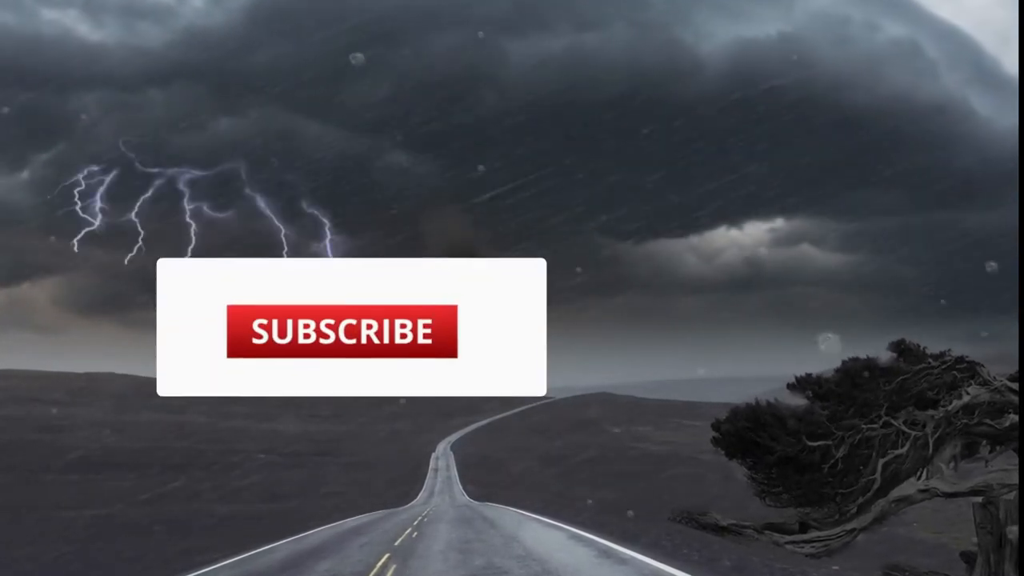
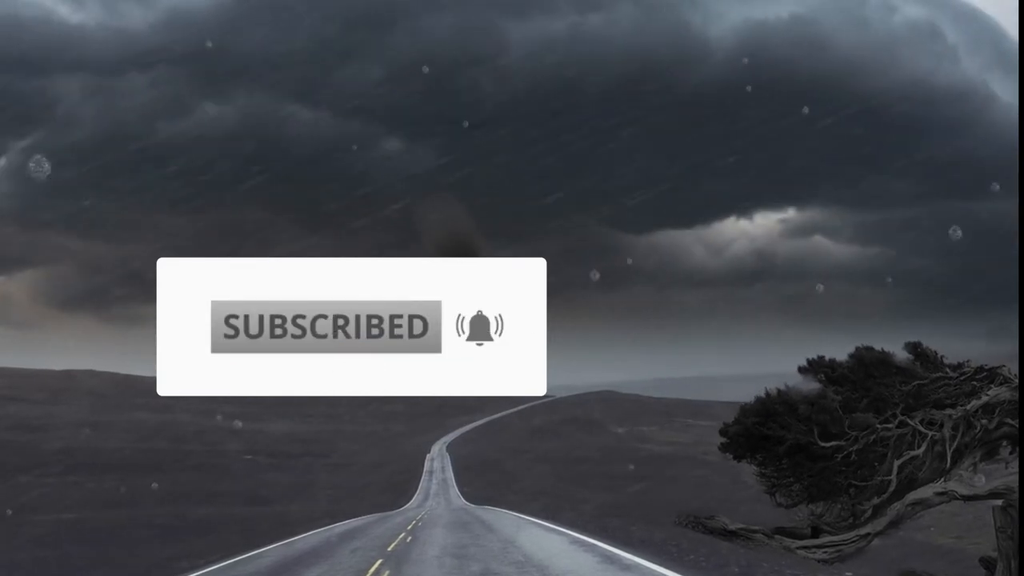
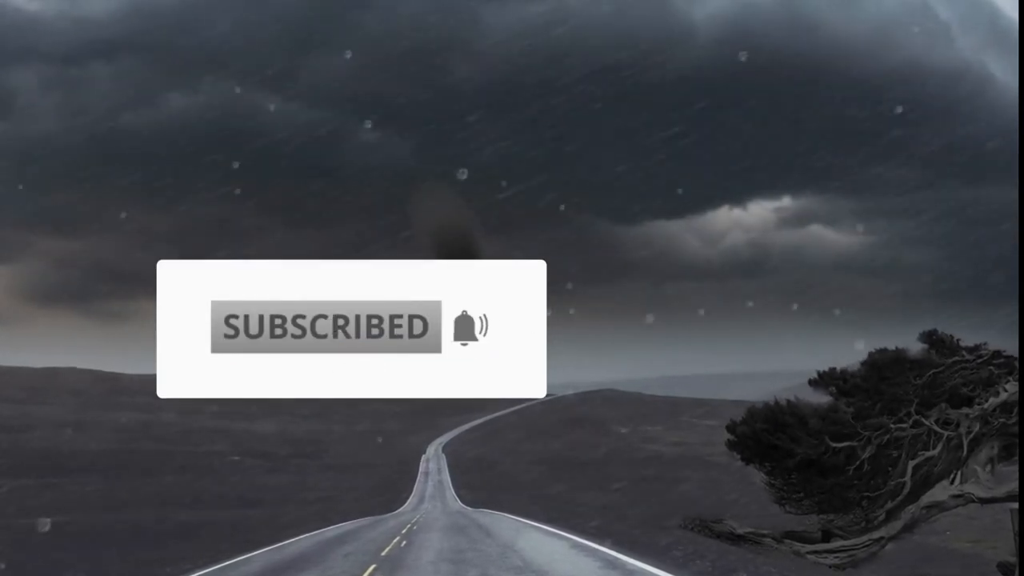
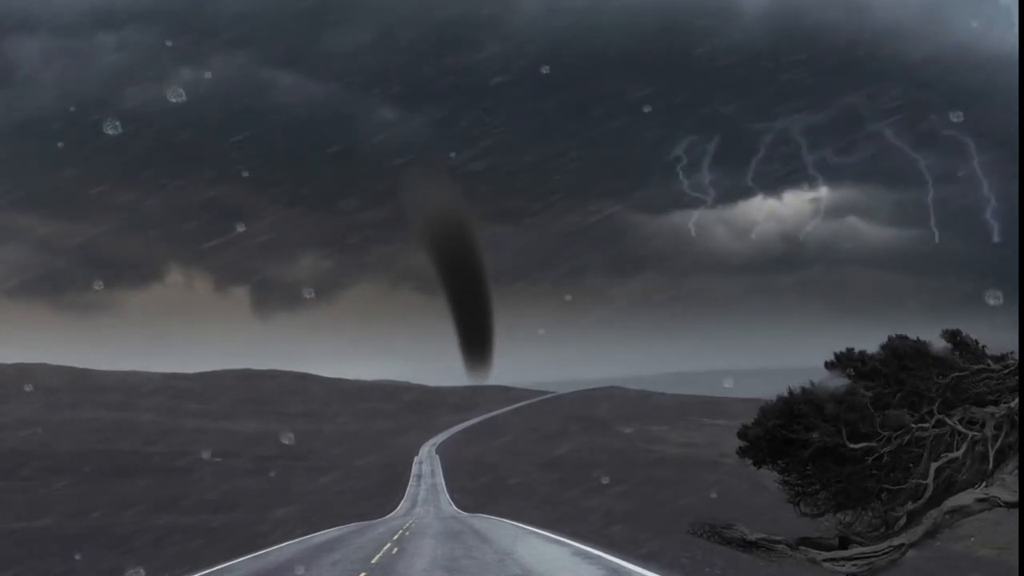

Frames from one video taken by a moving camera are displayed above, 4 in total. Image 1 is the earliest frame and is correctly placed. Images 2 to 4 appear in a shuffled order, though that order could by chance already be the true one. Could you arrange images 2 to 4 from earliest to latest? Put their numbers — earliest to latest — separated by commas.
2, 3, 4
